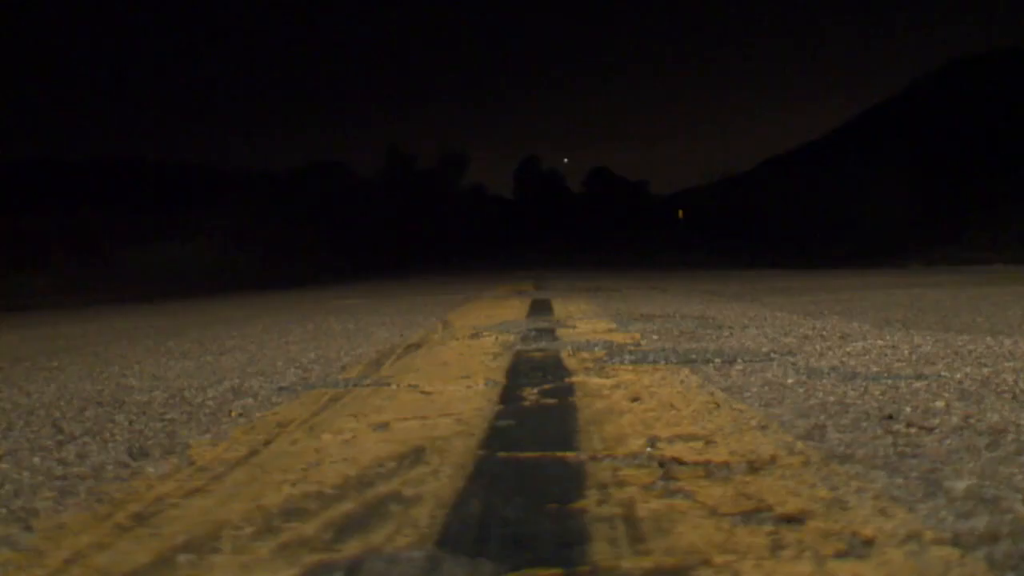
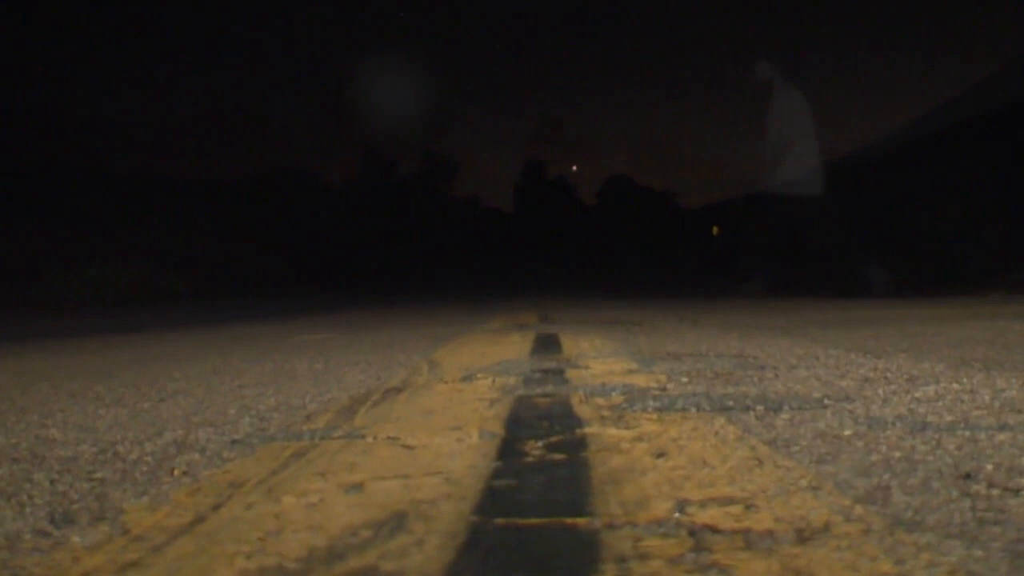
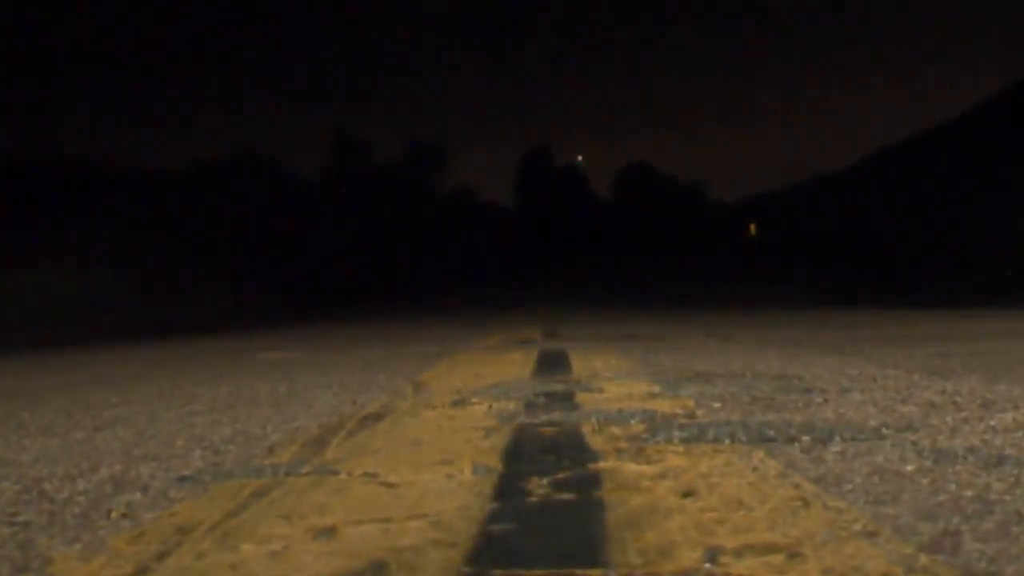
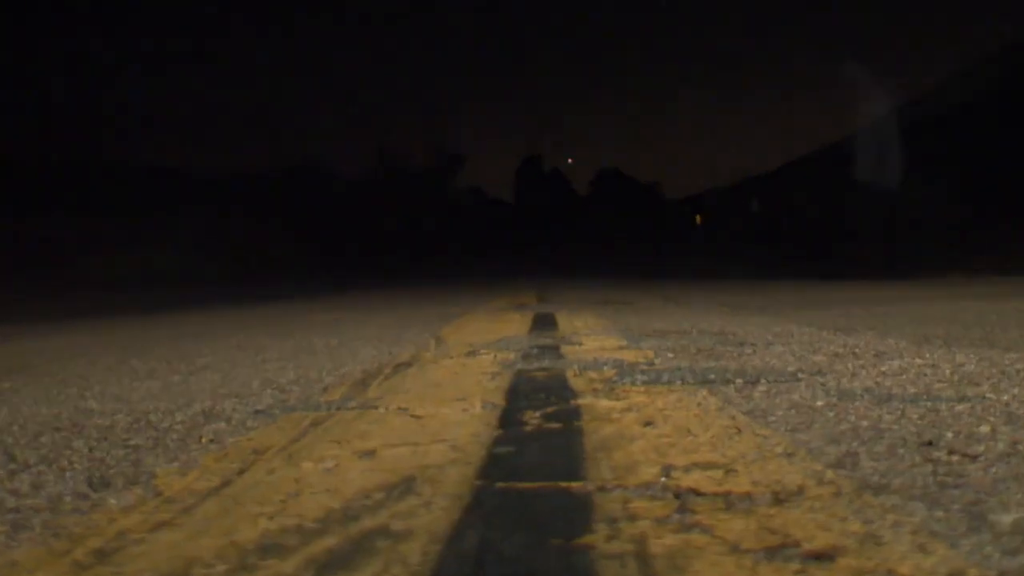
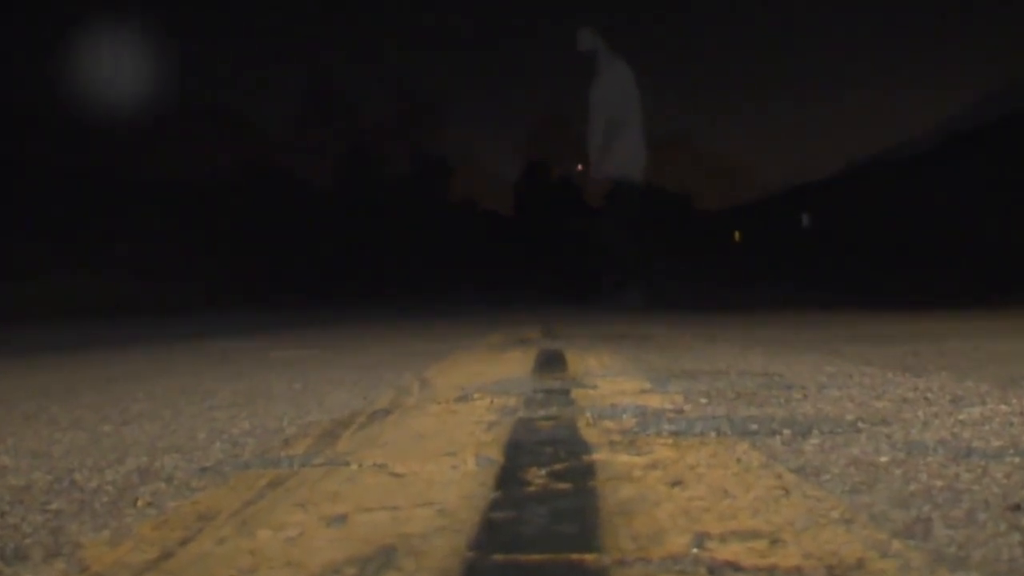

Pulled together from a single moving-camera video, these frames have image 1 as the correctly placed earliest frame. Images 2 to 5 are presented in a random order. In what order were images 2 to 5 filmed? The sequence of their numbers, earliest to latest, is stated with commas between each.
4, 2, 5, 3
